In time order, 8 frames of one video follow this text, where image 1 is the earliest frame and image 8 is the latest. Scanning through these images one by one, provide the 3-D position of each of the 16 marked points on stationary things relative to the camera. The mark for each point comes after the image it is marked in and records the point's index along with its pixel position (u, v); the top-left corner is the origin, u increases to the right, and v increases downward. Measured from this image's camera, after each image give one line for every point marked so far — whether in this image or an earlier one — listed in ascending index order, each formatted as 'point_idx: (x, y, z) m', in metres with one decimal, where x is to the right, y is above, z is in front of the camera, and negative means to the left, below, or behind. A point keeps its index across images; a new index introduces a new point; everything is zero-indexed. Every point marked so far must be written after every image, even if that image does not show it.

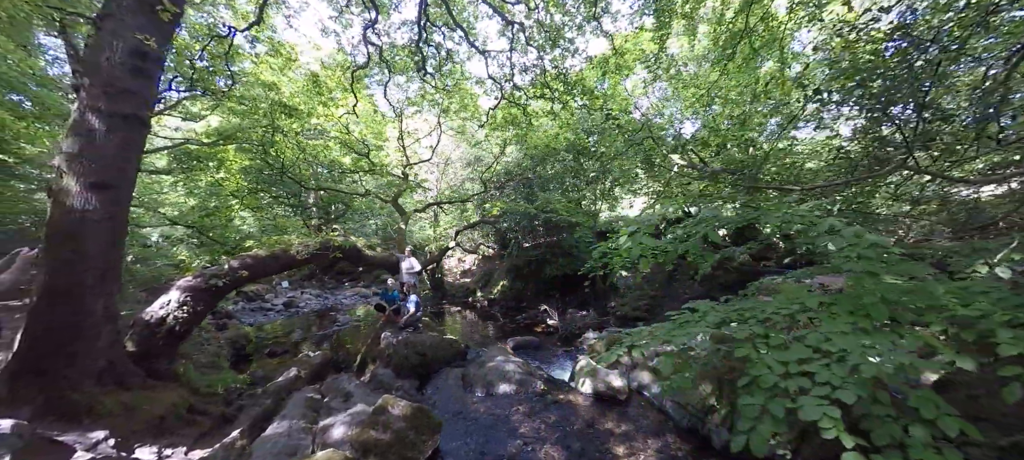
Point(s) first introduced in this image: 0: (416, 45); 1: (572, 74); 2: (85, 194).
0: (-2.5, +4.6, +9.0) m
1: (+1.3, +3.5, +8.0) m
2: (-3.7, +0.3, +3.0) m
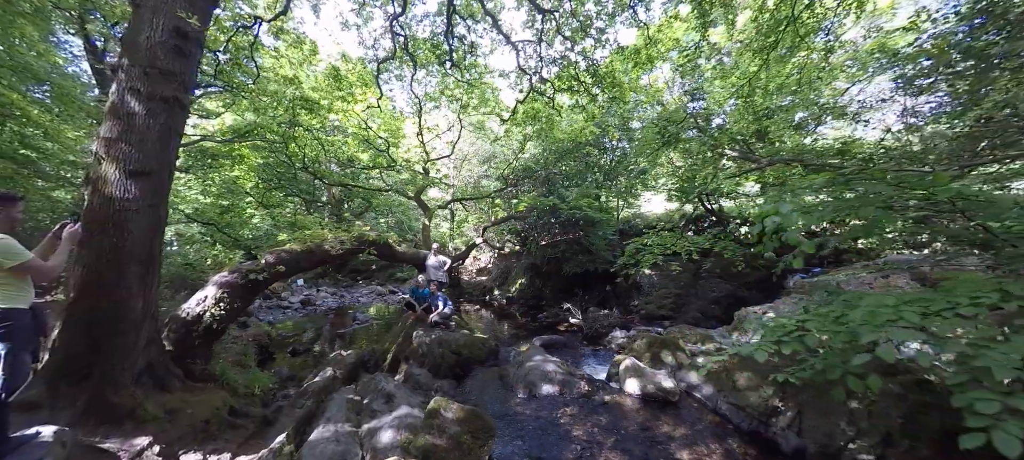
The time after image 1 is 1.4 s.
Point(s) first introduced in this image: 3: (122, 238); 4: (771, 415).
0: (-1.9, +4.7, +8.7) m
1: (+1.9, +3.6, +7.8) m
2: (-3.1, +0.4, +2.8) m
3: (-3.1, -0.1, +2.8) m
4: (+3.1, -2.2, +4.2) m
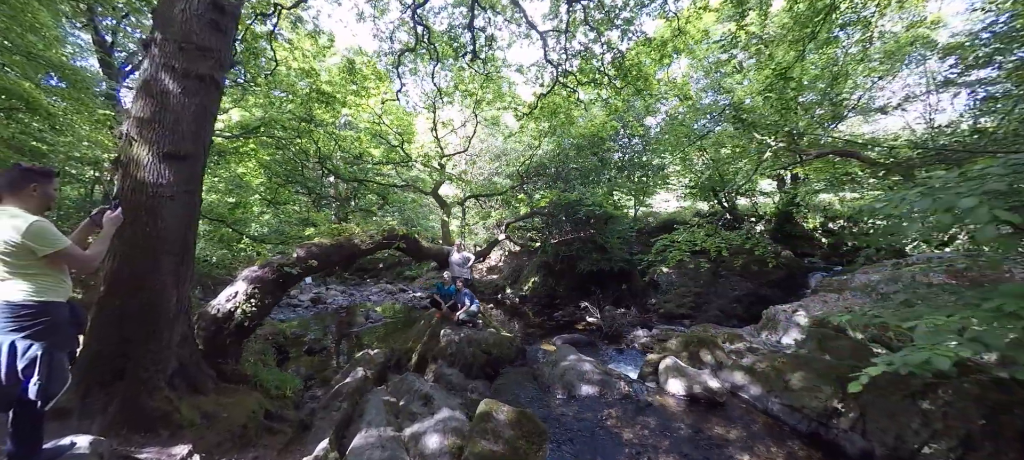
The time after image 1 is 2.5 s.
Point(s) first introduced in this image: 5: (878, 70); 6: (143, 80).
0: (-1.4, +4.8, +8.5) m
1: (+2.4, +3.7, +7.5) m
2: (-2.6, +0.5, +2.6) m
3: (-2.6, 0.0, +2.6) m
4: (+3.6, -2.1, +4.0) m
5: (+7.4, +3.3, +7.2) m
6: (-2.8, +1.1, +2.7) m
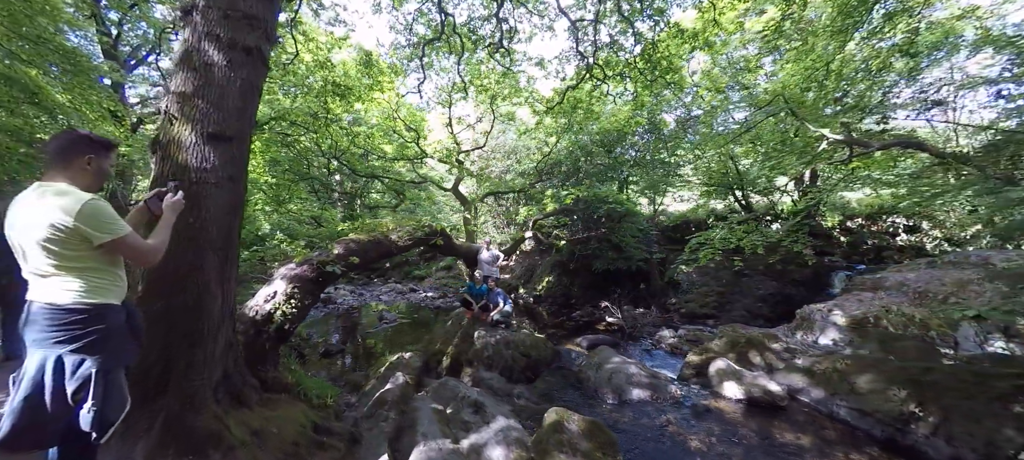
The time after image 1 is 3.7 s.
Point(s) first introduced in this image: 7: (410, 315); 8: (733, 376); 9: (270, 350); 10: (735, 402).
0: (-0.8, +4.8, +8.2) m
1: (+2.9, +3.7, +7.3) m
2: (-2.0, +0.5, +2.3) m
3: (-2.0, +0.1, +2.3) m
4: (+4.2, -2.0, +3.7) m
5: (+8.0, +3.3, +7.0) m
6: (-2.2, +1.2, +2.4) m
7: (-3.1, -2.6, +11.0) m
8: (+3.0, -2.0, +4.7) m
9: (-2.1, -1.1, +3.1) m
10: (+2.8, -2.2, +4.5) m
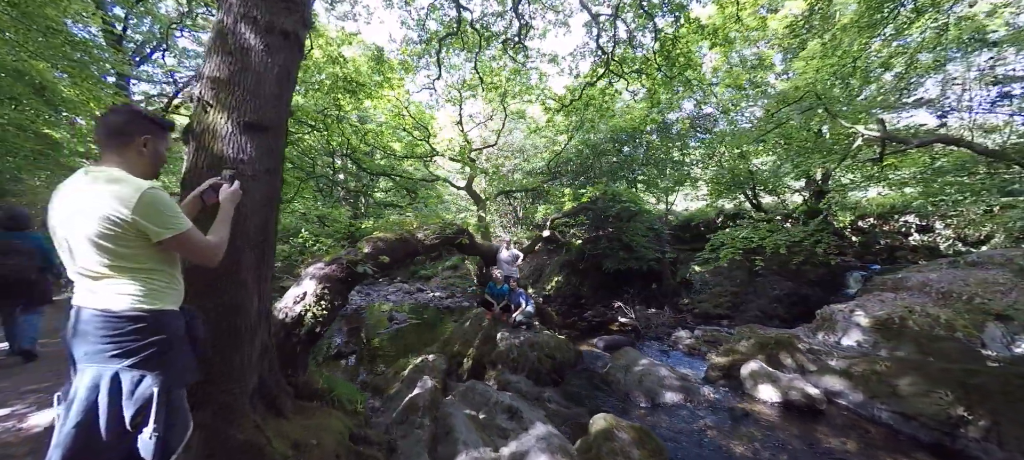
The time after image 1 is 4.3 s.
0: (-0.5, +4.9, +8.1) m
1: (+3.3, +3.7, +7.2) m
2: (-1.7, +0.6, +2.2) m
3: (-1.6, +0.1, +2.1) m
4: (+4.5, -2.0, +3.6) m
5: (+8.3, +3.3, +6.9) m
6: (-1.8, +1.2, +2.2) m
7: (-2.8, -2.6, +10.9) m
8: (+3.3, -1.9, +4.6) m
9: (-1.8, -1.0, +3.0) m
10: (+3.2, -2.2, +4.4) m
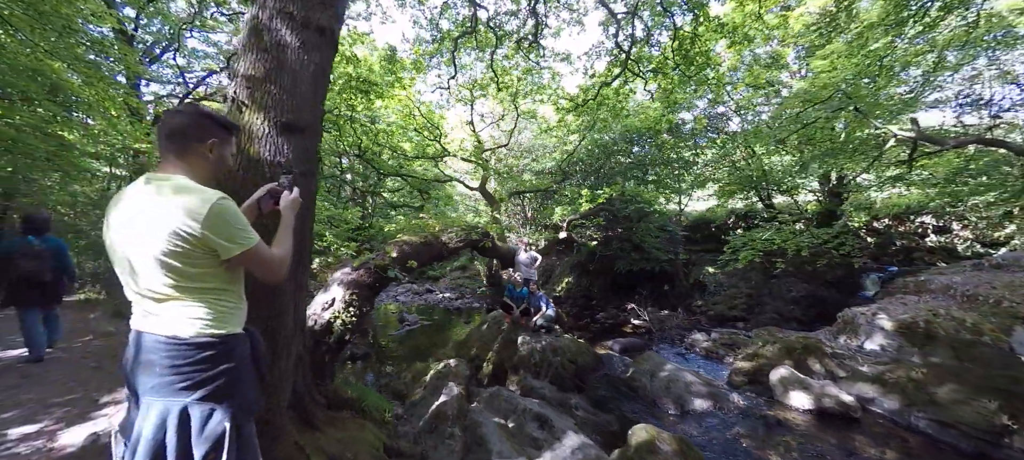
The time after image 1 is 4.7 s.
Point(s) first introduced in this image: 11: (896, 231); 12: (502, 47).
0: (-0.2, +4.8, +8.0) m
1: (+3.6, +3.7, +7.0) m
2: (-1.4, +0.5, +2.1) m
3: (-1.3, +0.1, +2.0) m
4: (+4.8, -2.0, +3.5) m
5: (+8.6, +3.3, +6.7) m
6: (-1.6, +1.2, +2.1) m
7: (-2.5, -2.6, +10.8) m
8: (+3.6, -2.0, +4.5) m
9: (-1.5, -1.1, +2.9) m
10: (+3.5, -2.2, +4.3) m
11: (+12.7, 0.0, +11.7) m
12: (-0.2, +4.4, +8.5) m
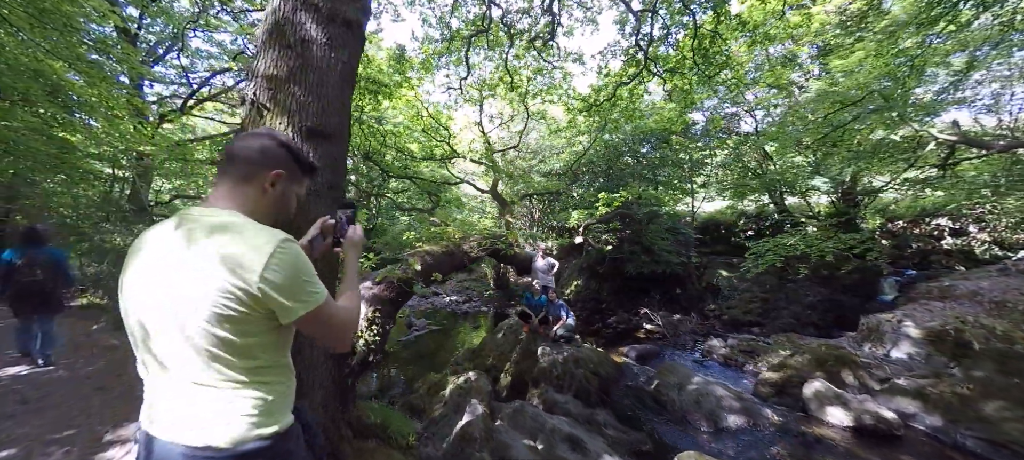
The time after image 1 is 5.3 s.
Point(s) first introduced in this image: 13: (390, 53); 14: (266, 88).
0: (+0.1, +4.7, +7.8) m
1: (+3.9, +3.6, +6.8) m
2: (-1.1, +0.4, +1.9) m
3: (-1.1, 0.0, +1.8) m
4: (+5.1, -2.1, +3.3) m
5: (+8.9, +3.2, +6.5) m
6: (-1.3, +1.1, +1.9) m
7: (-2.2, -2.7, +10.6) m
8: (+3.9, -2.1, +4.3) m
9: (-1.2, -1.2, +2.7) m
10: (+3.7, -2.3, +4.0) m
11: (+13.0, -0.1, +11.5) m
12: (0.0, +4.3, +8.3) m
13: (-3.0, +4.4, +8.7) m
14: (-1.3, +0.7, +1.9) m
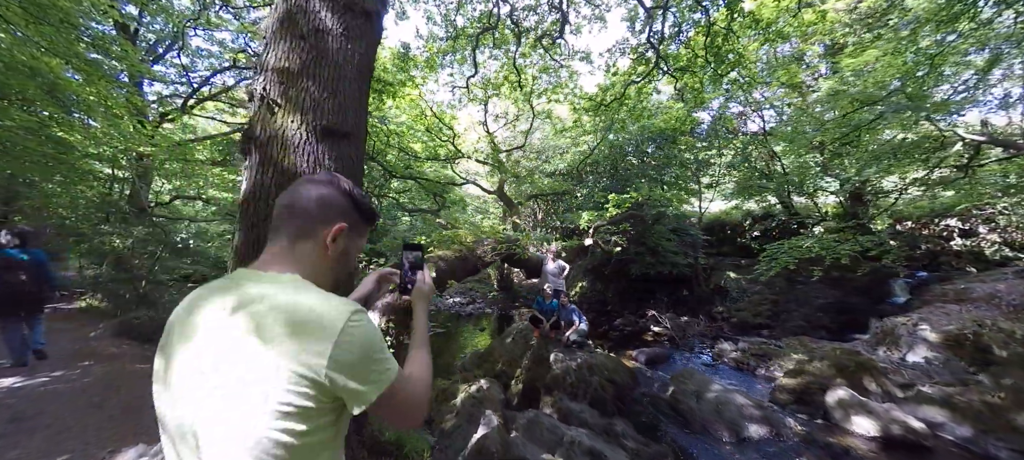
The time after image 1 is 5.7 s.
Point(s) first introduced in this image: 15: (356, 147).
0: (+0.3, +4.7, +7.6) m
1: (+4.0, +3.6, +6.7) m
2: (-0.9, +0.4, +1.7) m
3: (-0.9, 0.0, +1.7) m
4: (+5.2, -2.1, +3.1) m
5: (+9.1, +3.2, +6.4) m
6: (-1.1, +1.1, +1.8) m
7: (-2.0, -2.7, +10.5) m
8: (+4.0, -2.1, +4.1) m
9: (-1.1, -1.2, +2.5) m
10: (+3.9, -2.3, +3.9) m
11: (+13.1, -0.1, +11.3) m
12: (+0.2, +4.3, +8.1) m
13: (-2.9, +4.3, +8.6) m
14: (-1.1, +0.7, +1.7) m
15: (-0.8, +0.4, +1.9) m
